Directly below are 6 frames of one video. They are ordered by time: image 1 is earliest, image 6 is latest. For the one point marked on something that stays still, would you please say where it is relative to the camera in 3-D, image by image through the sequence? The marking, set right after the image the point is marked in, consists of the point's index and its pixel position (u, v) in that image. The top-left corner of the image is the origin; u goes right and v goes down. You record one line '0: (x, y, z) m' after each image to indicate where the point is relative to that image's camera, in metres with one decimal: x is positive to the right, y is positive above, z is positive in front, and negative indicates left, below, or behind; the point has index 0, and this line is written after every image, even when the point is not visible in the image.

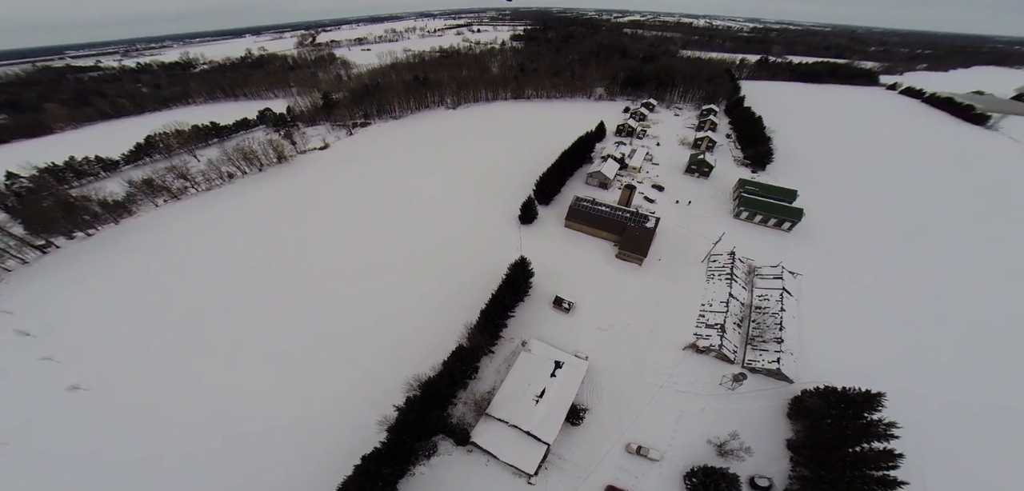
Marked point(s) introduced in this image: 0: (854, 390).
0: (+16.8, -7.4, +15.3) m
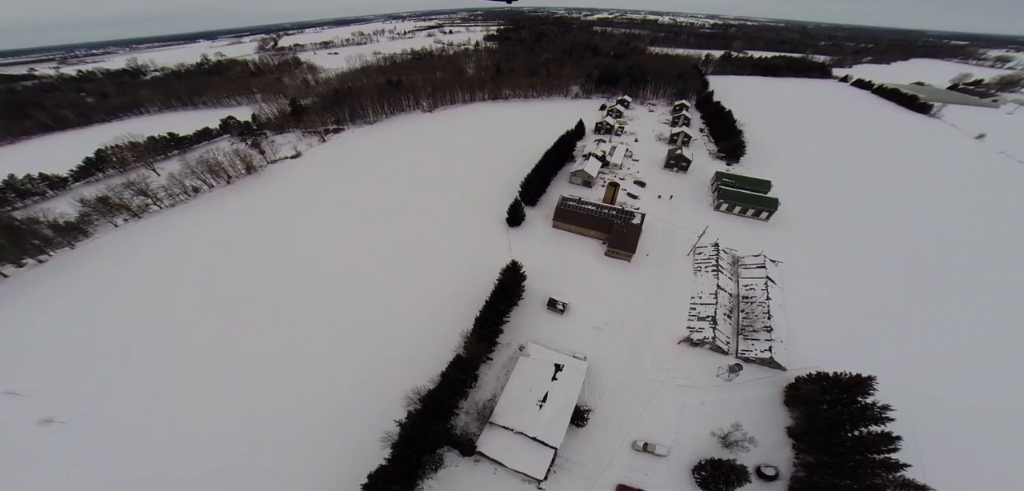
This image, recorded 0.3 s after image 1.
0: (+16.9, -6.8, +16.0) m
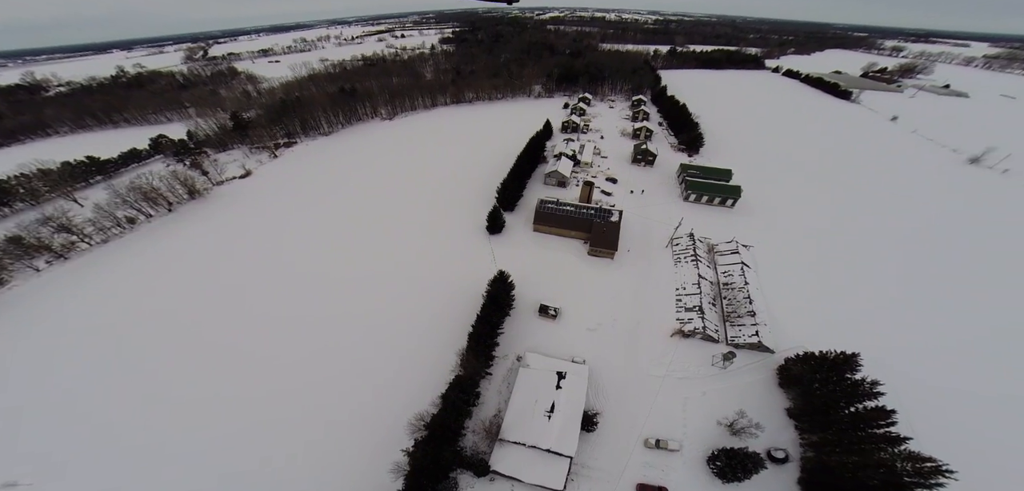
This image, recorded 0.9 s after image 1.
0: (+17.2, -5.9, +17.1) m
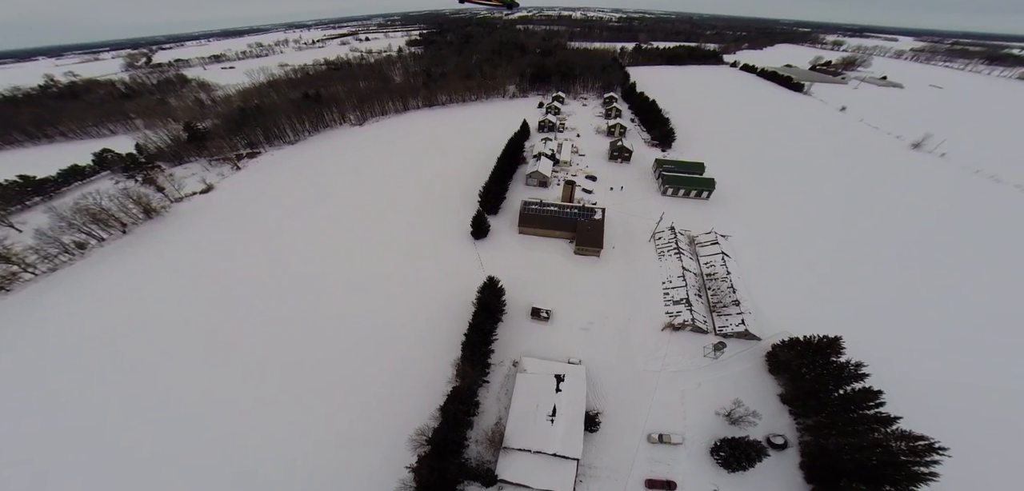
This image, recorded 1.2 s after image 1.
0: (+17.1, -5.2, +18.0) m
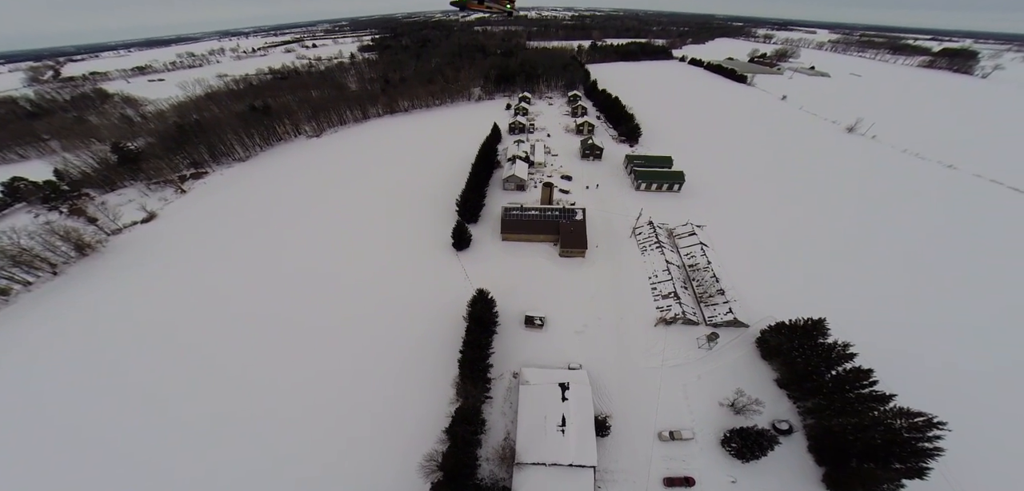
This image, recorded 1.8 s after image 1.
0: (+17.1, -4.4, +19.0) m
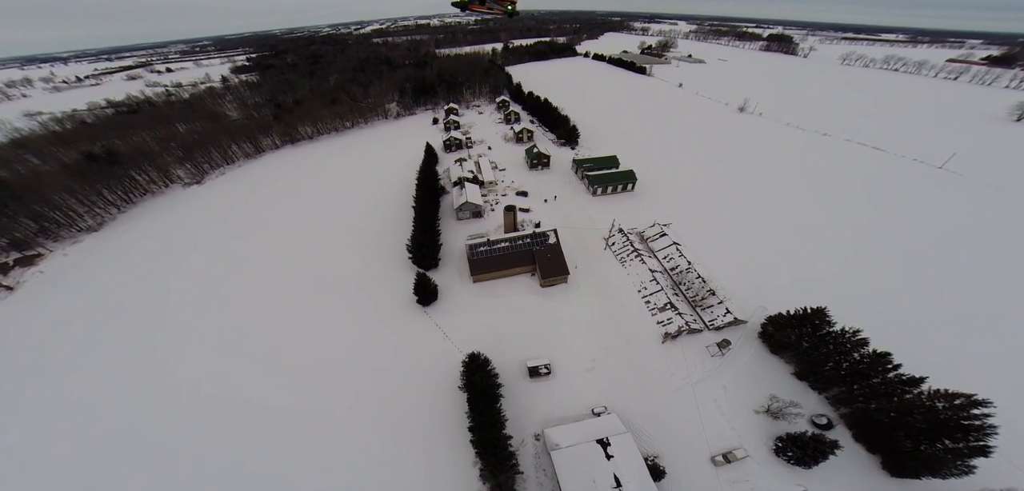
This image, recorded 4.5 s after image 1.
0: (+17.6, -4.0, +19.5) m
